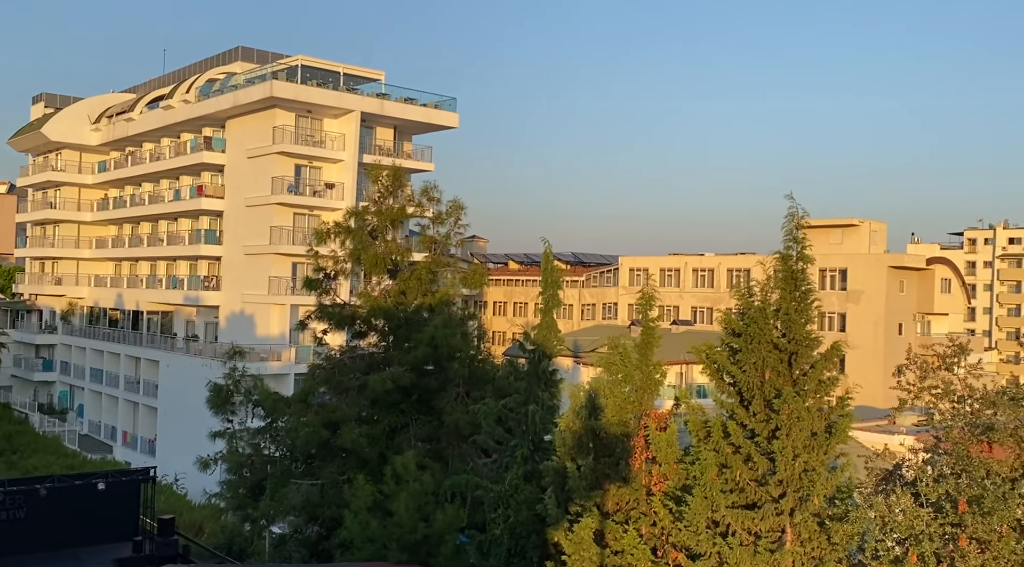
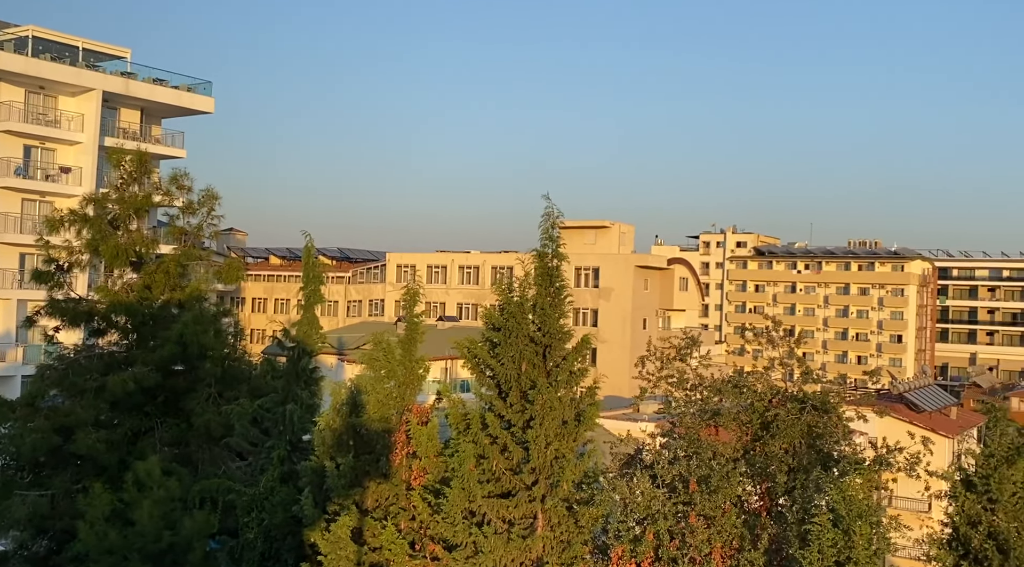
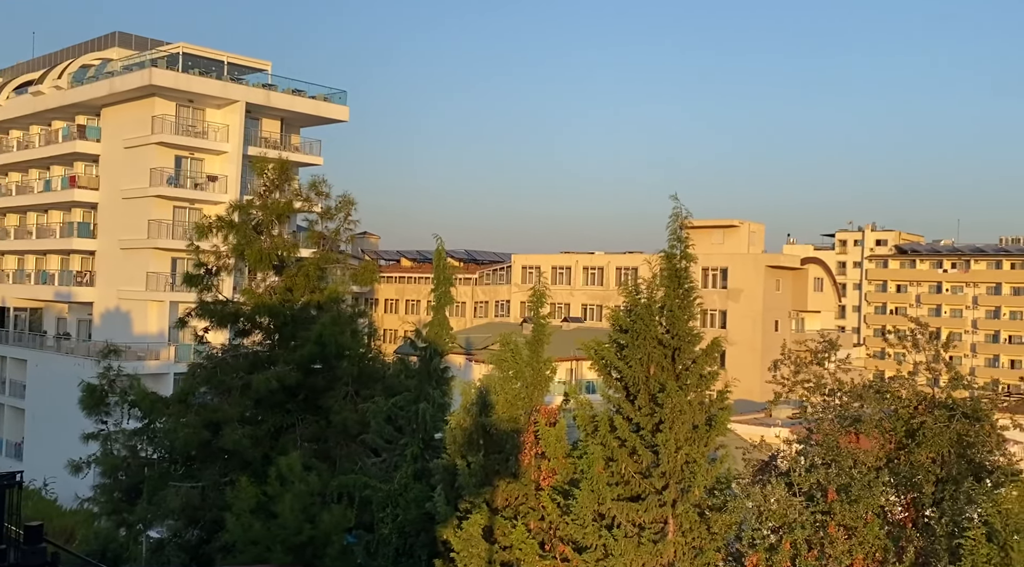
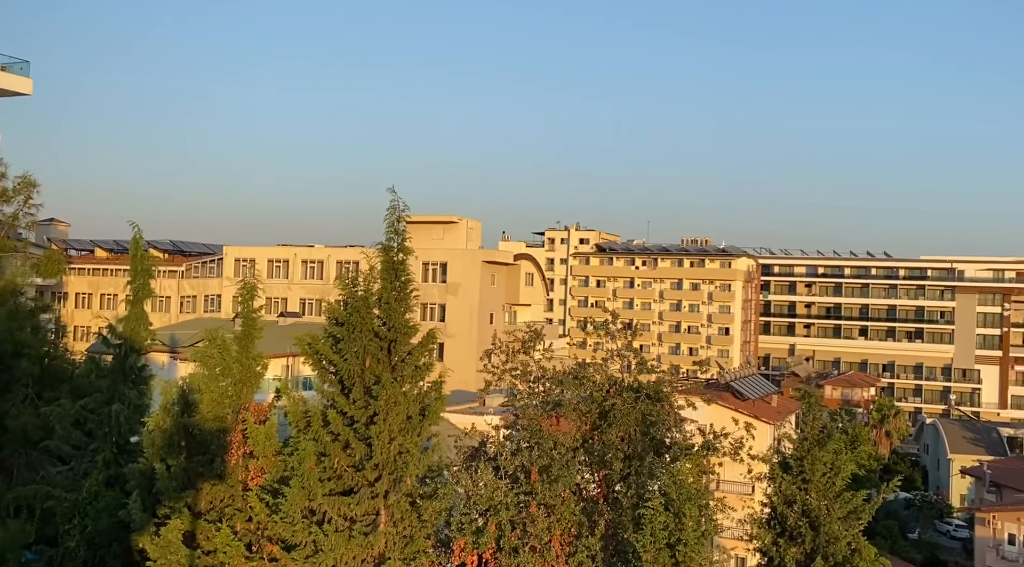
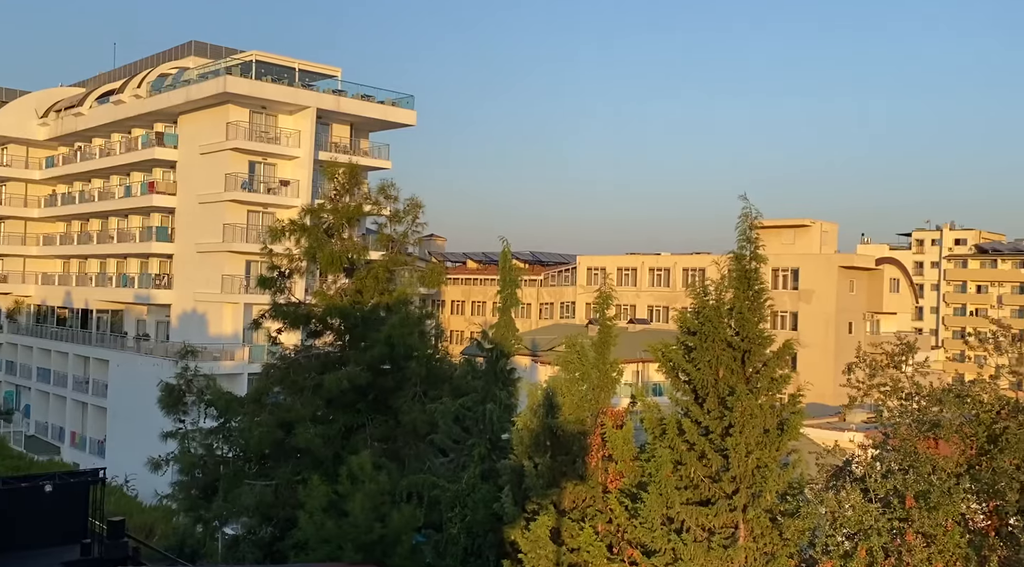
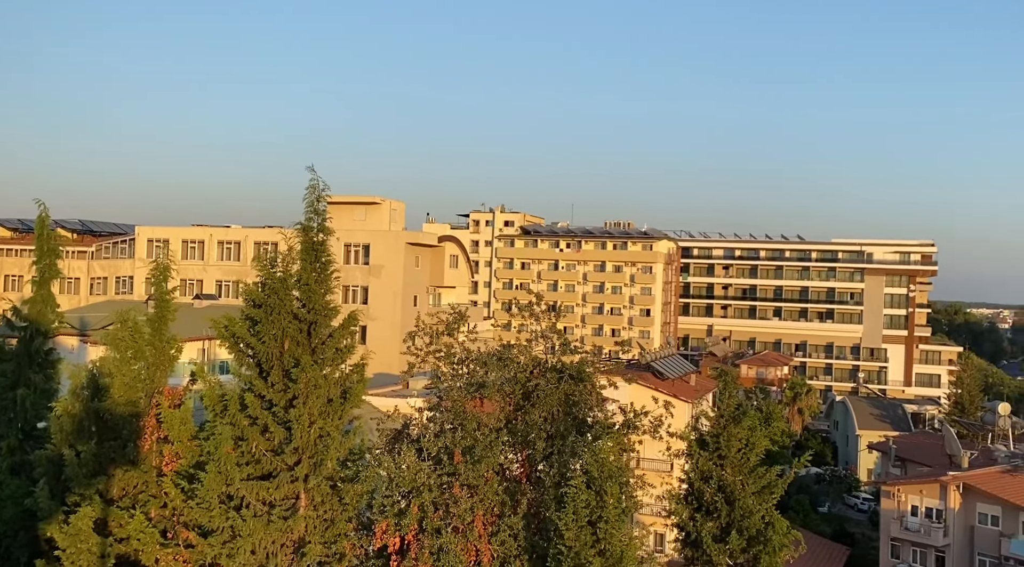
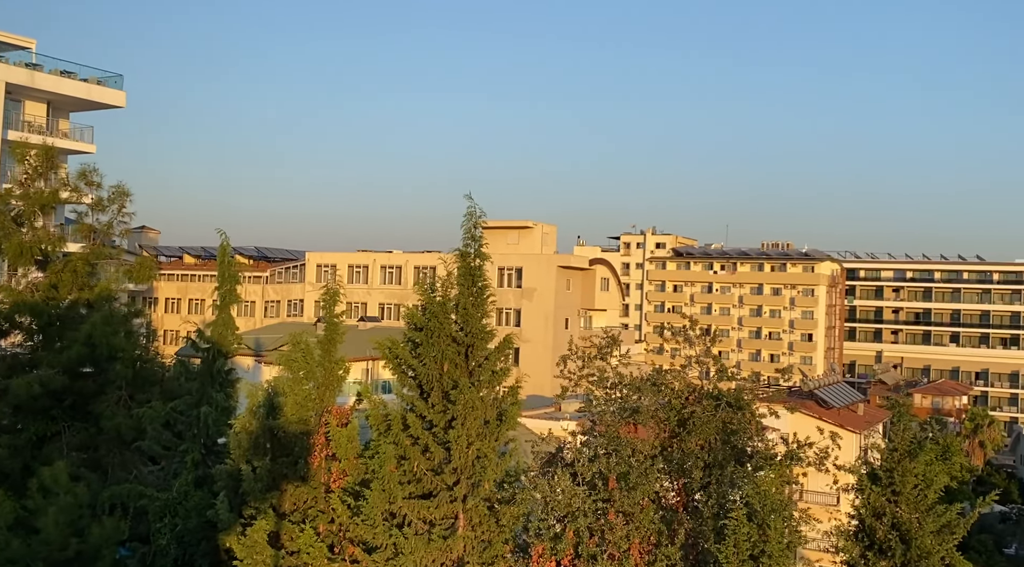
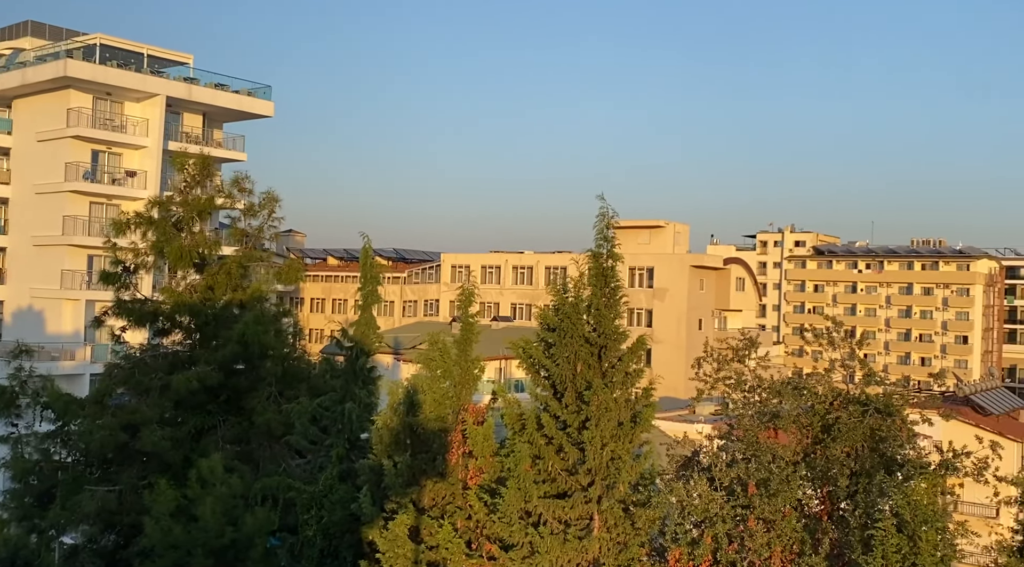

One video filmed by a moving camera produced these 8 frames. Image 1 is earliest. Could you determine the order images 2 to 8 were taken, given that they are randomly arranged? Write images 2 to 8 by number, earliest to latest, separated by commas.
5, 3, 8, 2, 7, 4, 6
